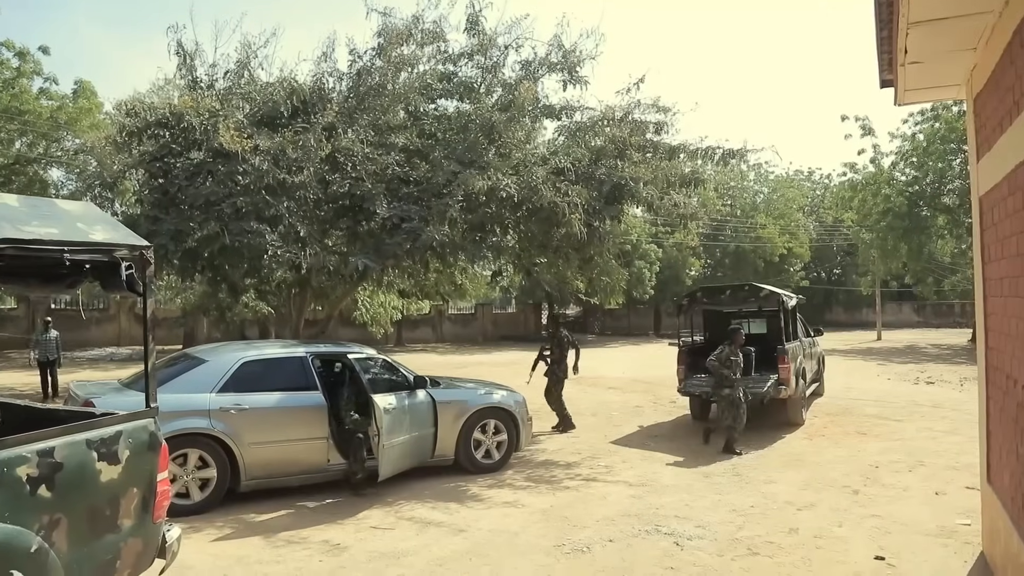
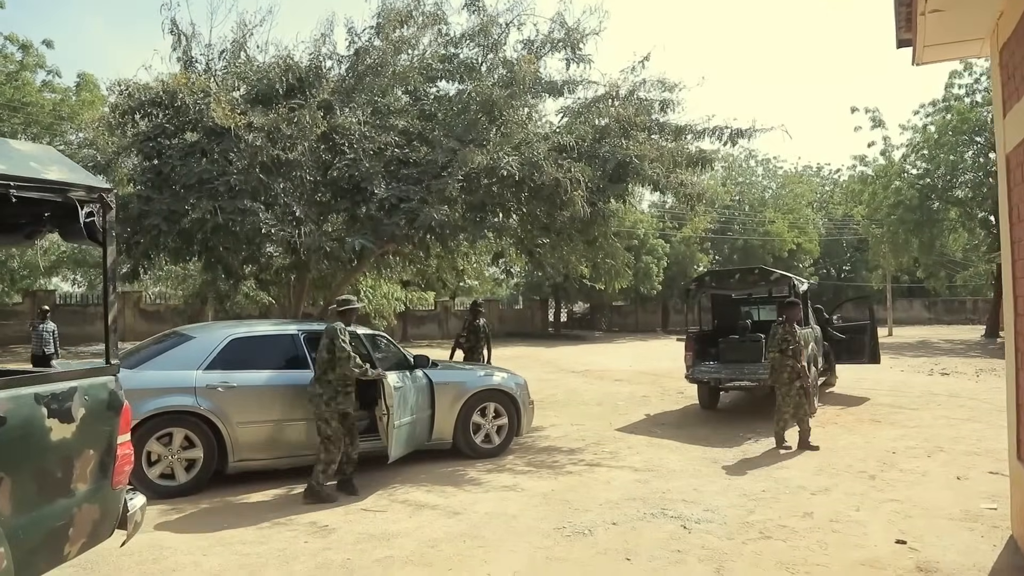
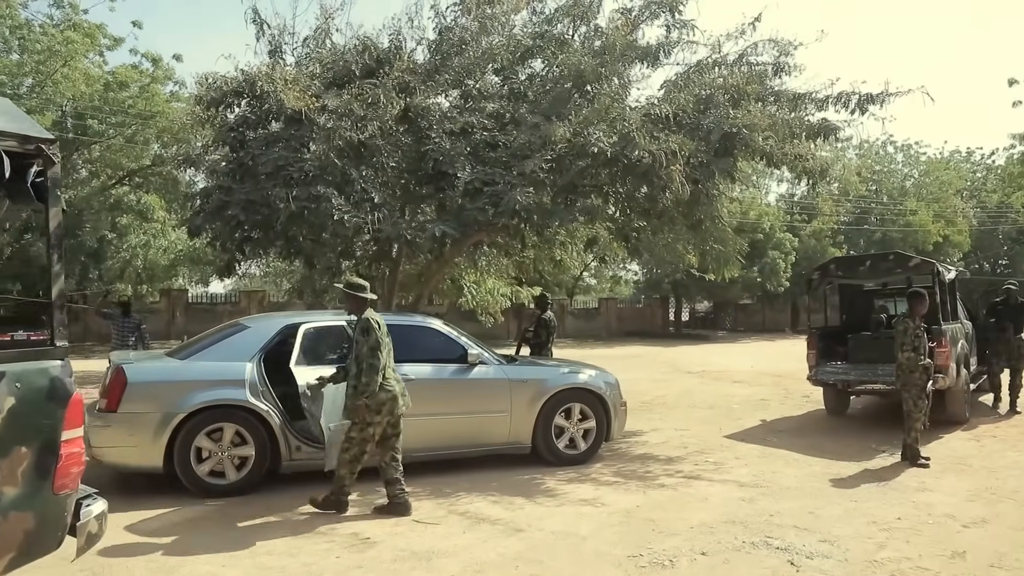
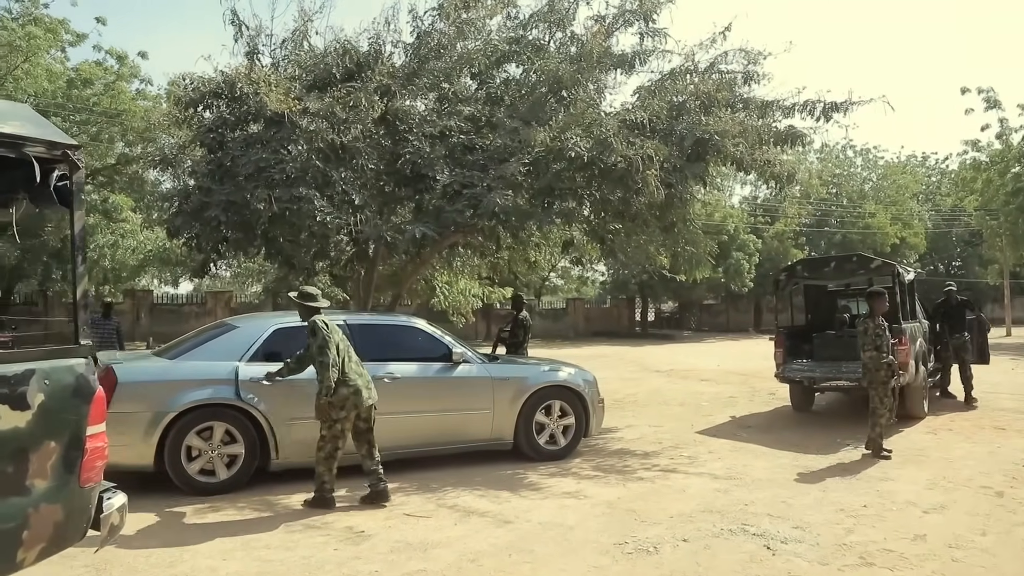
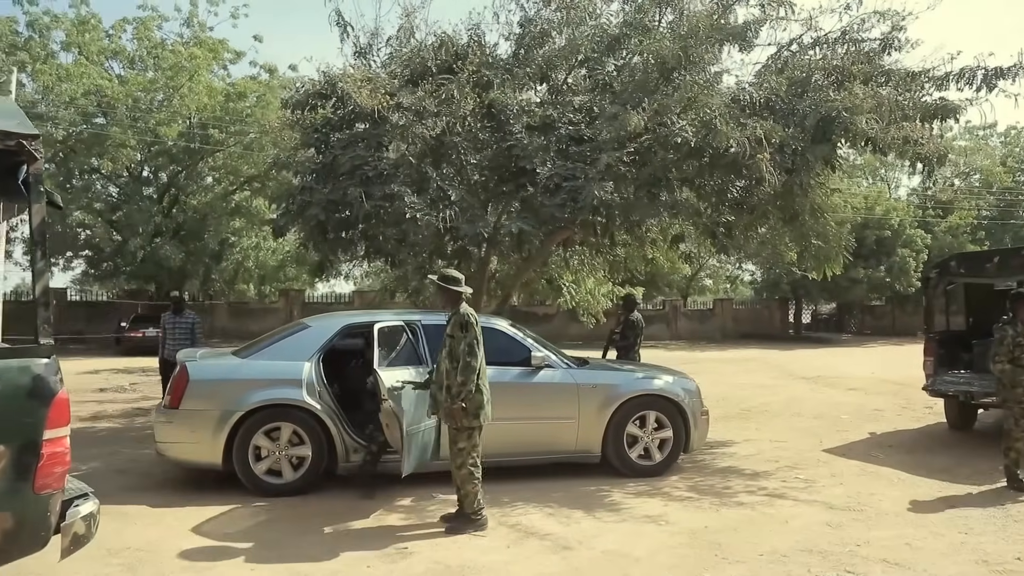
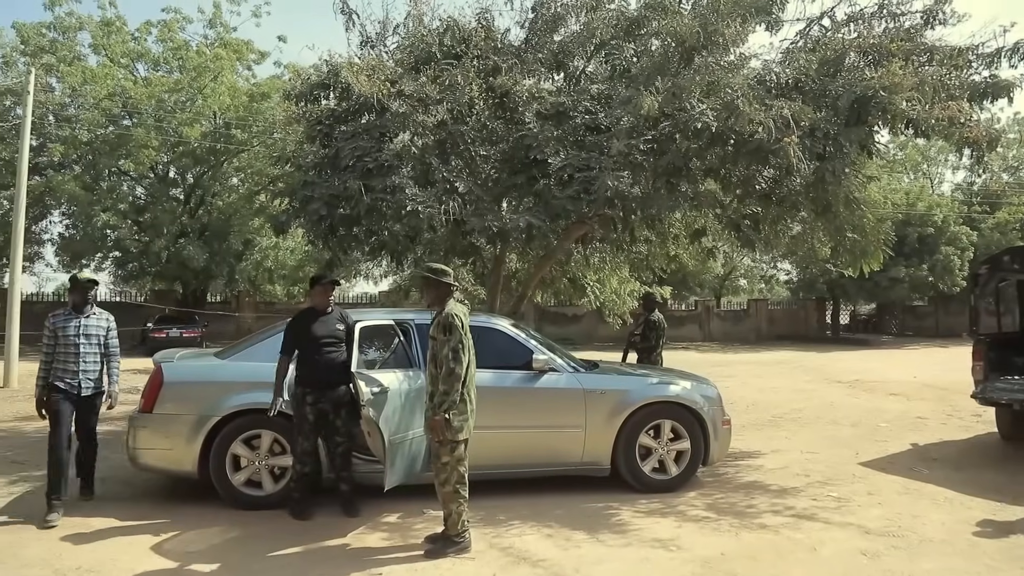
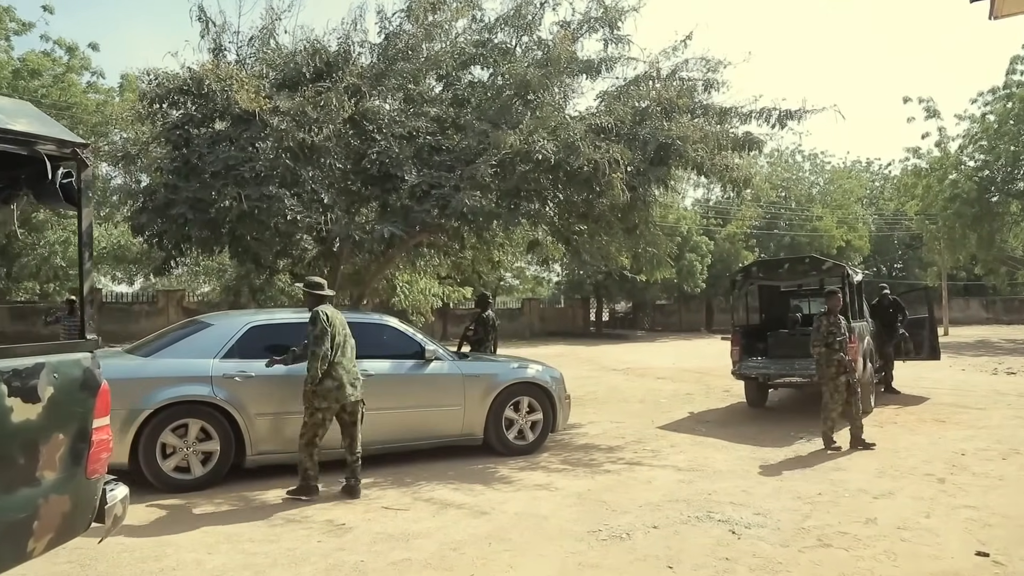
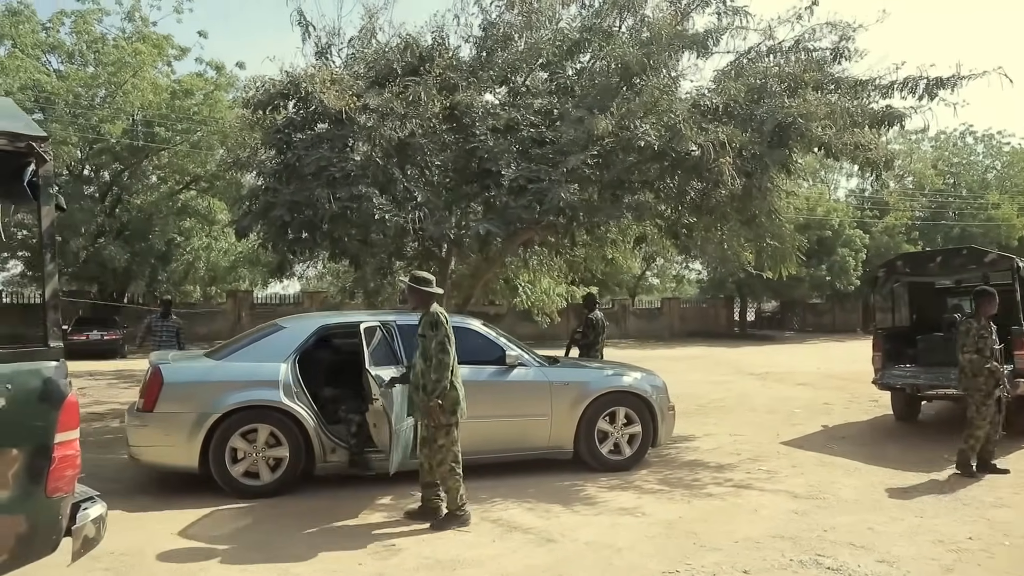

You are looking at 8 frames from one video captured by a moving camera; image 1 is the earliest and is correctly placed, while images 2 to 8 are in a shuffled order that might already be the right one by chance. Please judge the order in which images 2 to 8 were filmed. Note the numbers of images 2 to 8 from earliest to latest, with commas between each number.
2, 7, 4, 3, 8, 5, 6
